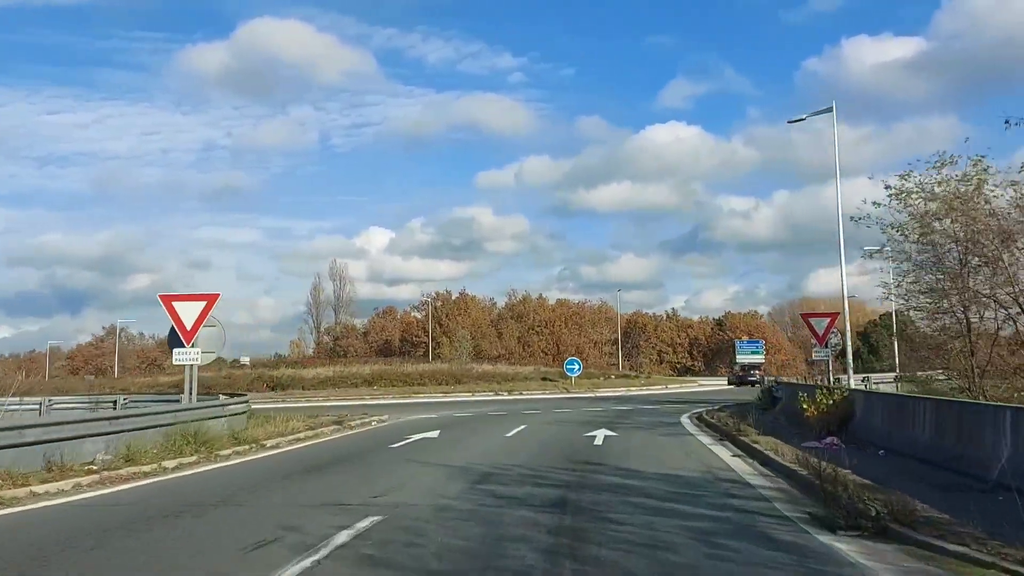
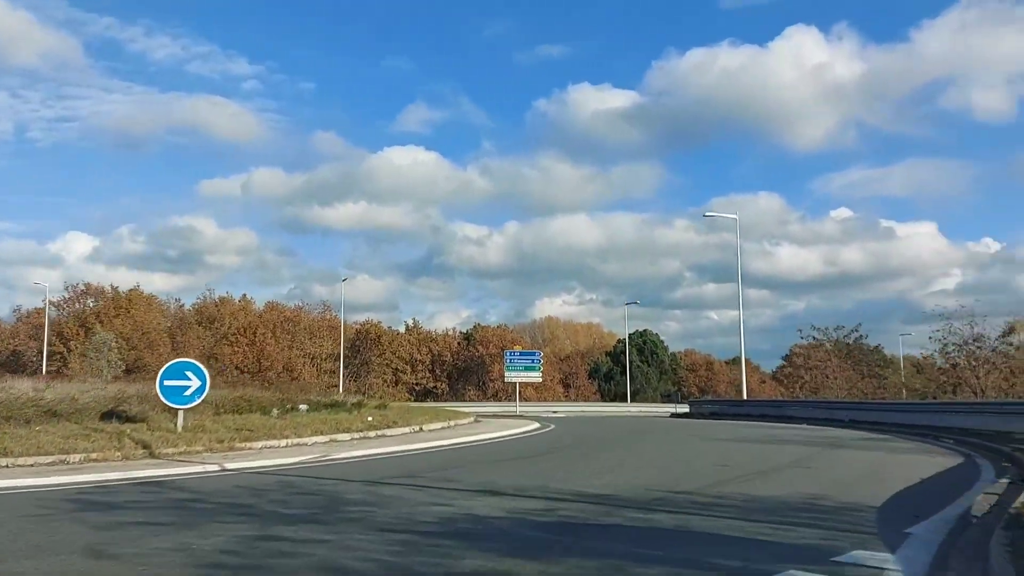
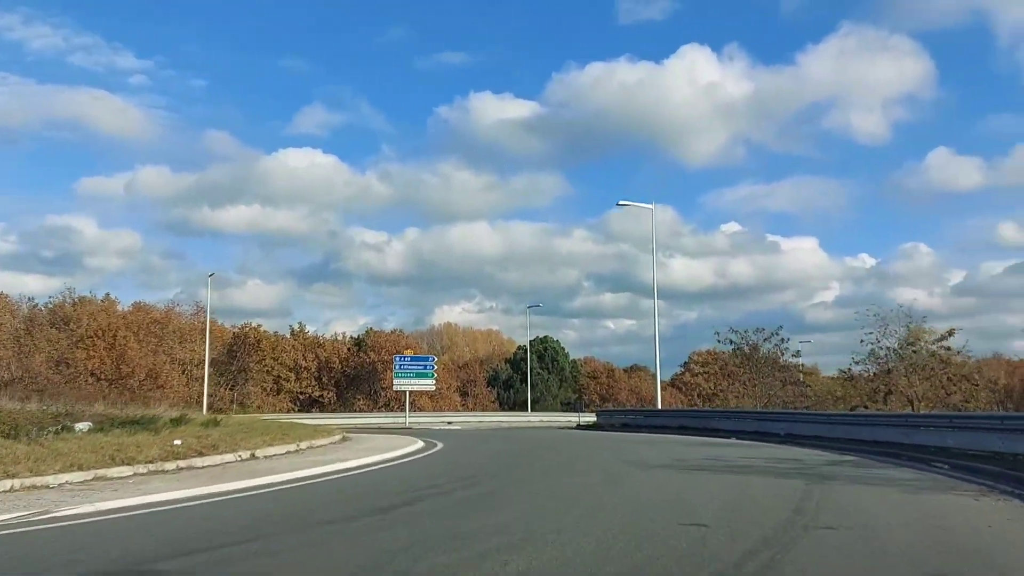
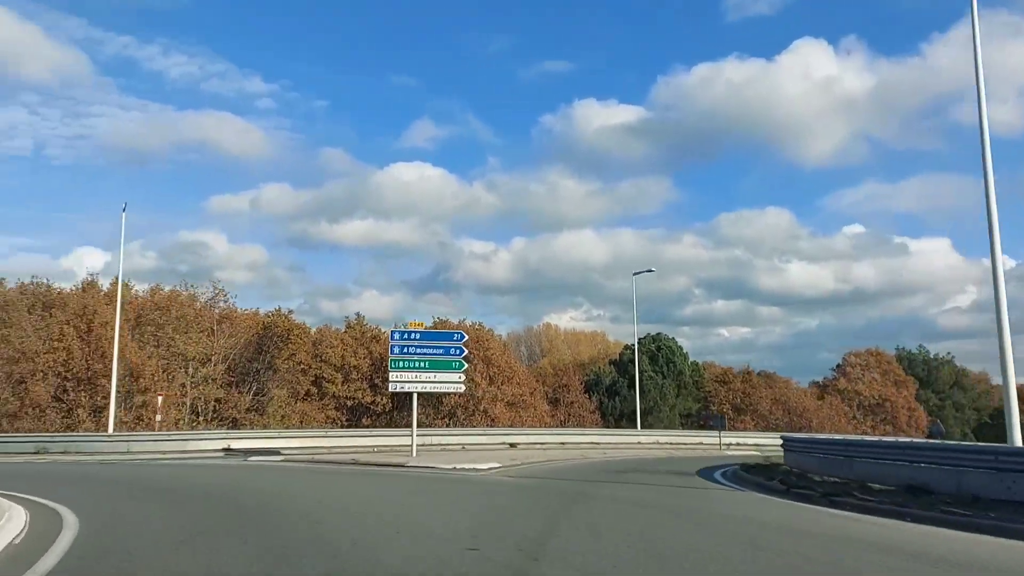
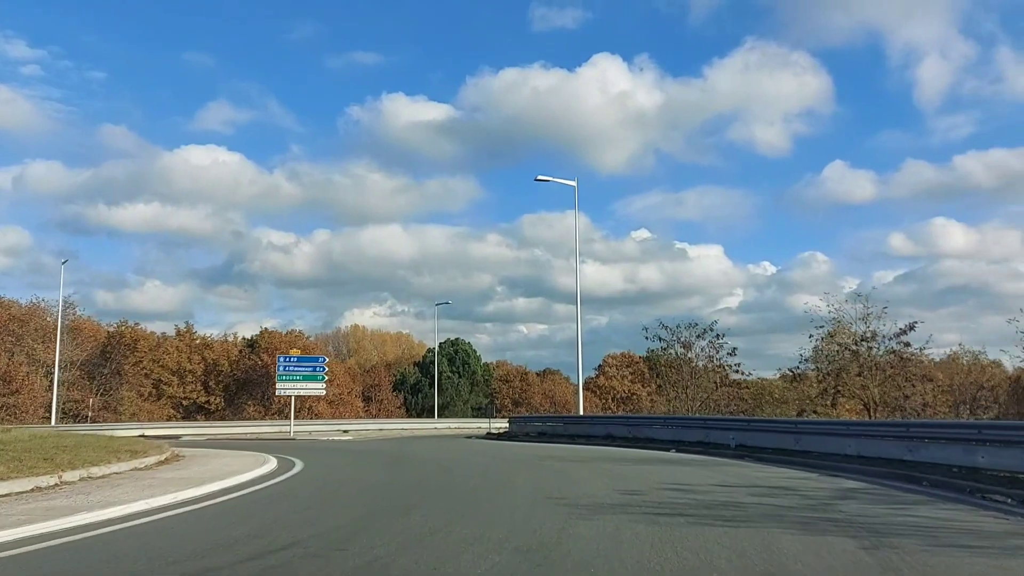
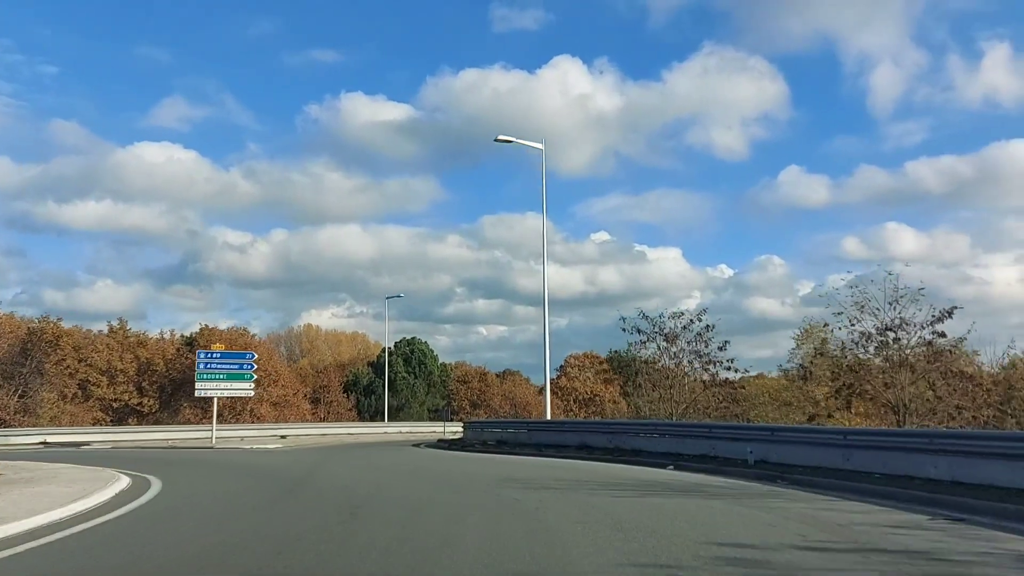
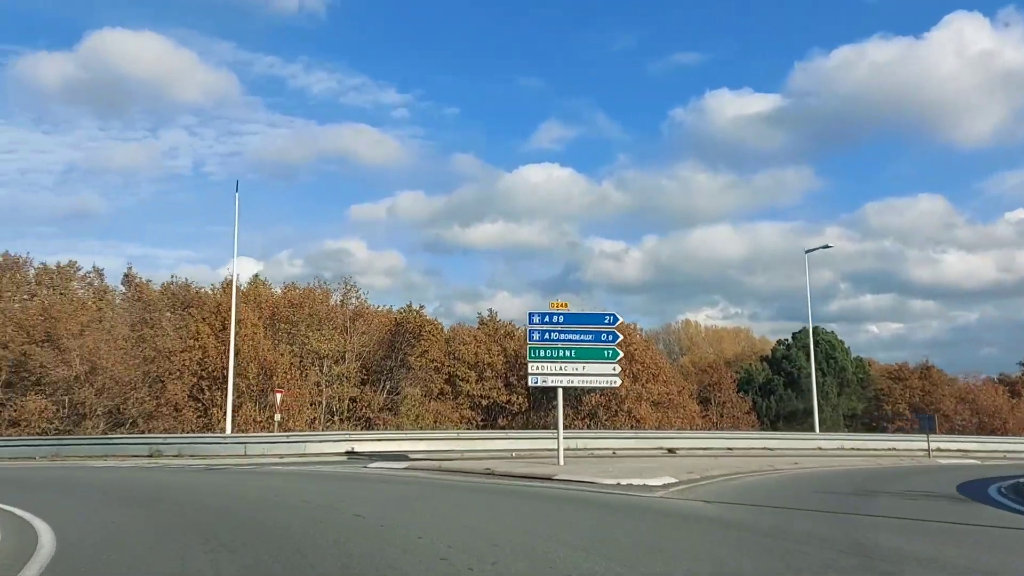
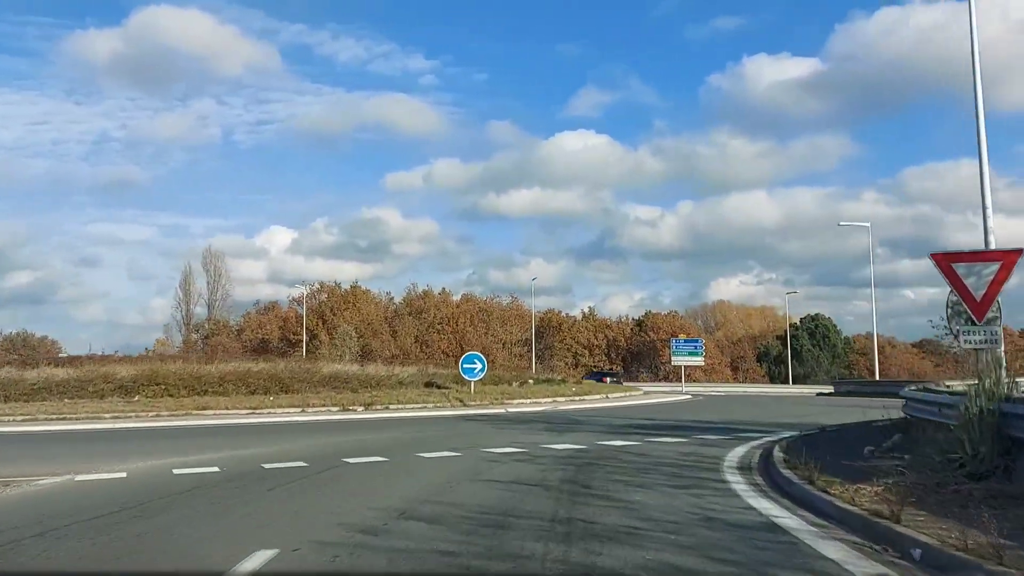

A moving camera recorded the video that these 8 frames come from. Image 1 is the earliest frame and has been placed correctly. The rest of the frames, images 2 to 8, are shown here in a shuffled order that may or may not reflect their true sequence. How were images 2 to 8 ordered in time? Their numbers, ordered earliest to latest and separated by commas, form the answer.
8, 2, 3, 5, 6, 4, 7
